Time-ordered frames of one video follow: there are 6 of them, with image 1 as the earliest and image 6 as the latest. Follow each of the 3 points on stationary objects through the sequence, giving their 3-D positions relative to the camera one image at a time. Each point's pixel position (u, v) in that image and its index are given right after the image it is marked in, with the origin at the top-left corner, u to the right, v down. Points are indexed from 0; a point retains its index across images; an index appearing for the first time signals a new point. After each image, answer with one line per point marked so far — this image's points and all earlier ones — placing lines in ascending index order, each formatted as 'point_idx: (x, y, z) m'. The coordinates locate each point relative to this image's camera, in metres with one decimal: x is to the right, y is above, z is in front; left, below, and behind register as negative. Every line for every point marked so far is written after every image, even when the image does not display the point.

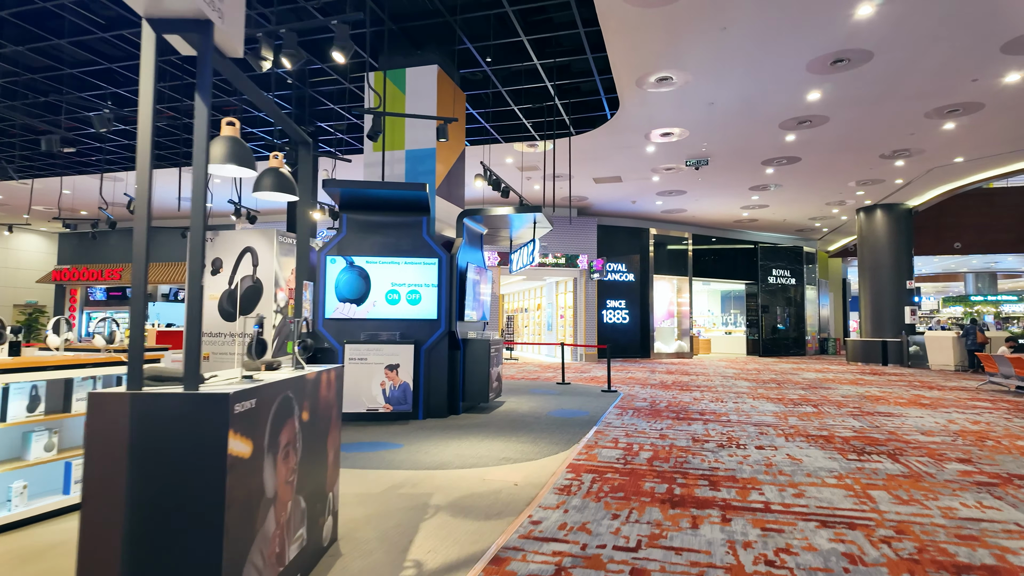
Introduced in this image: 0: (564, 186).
0: (+1.2, +2.2, +12.8) m
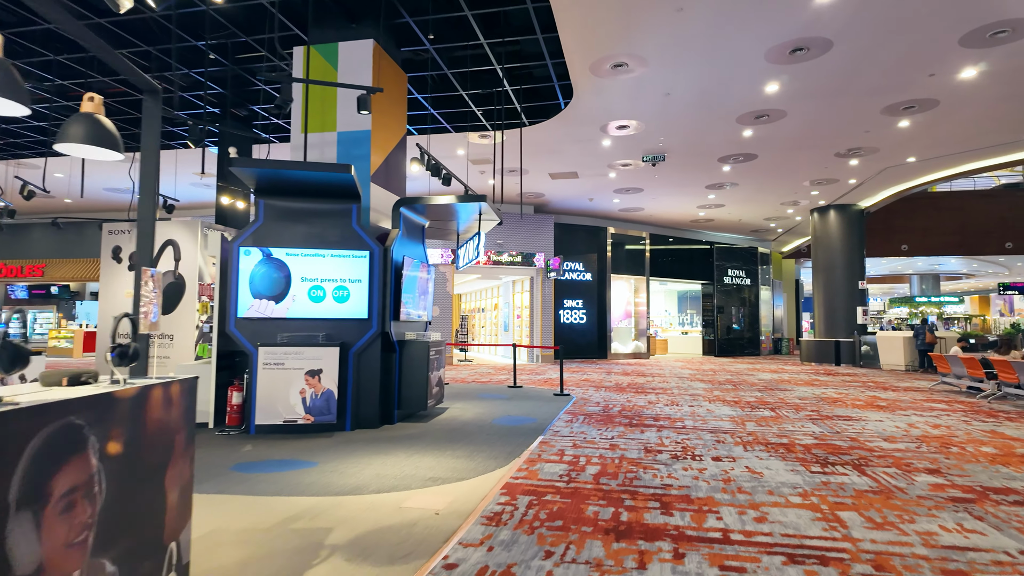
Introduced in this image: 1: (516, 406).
0: (+0.2, +2.3, +12.3) m
1: (0.0, -1.4, +6.9) m
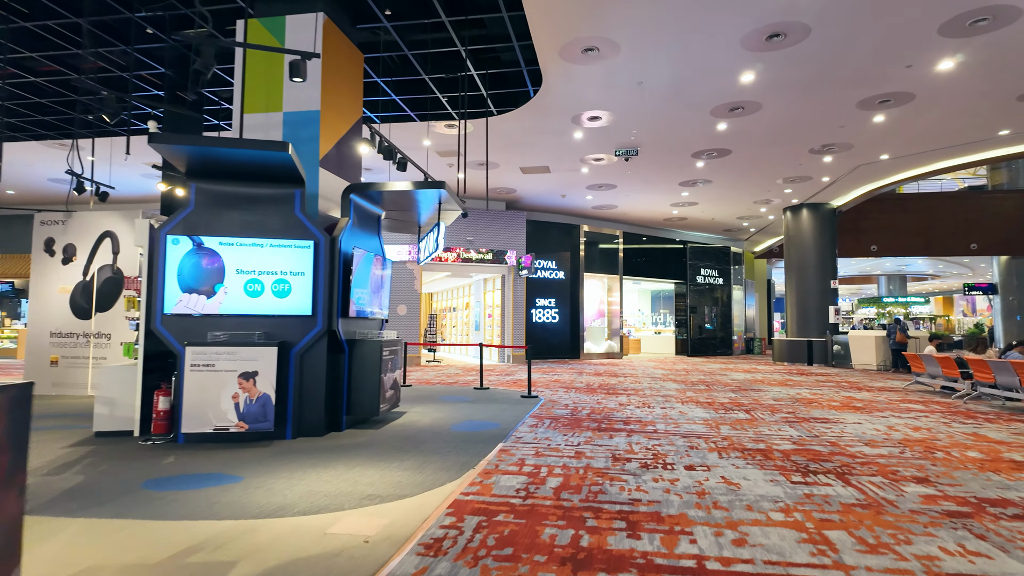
0: (-0.5, +2.3, +11.9) m
1: (-0.4, -1.3, +6.5) m
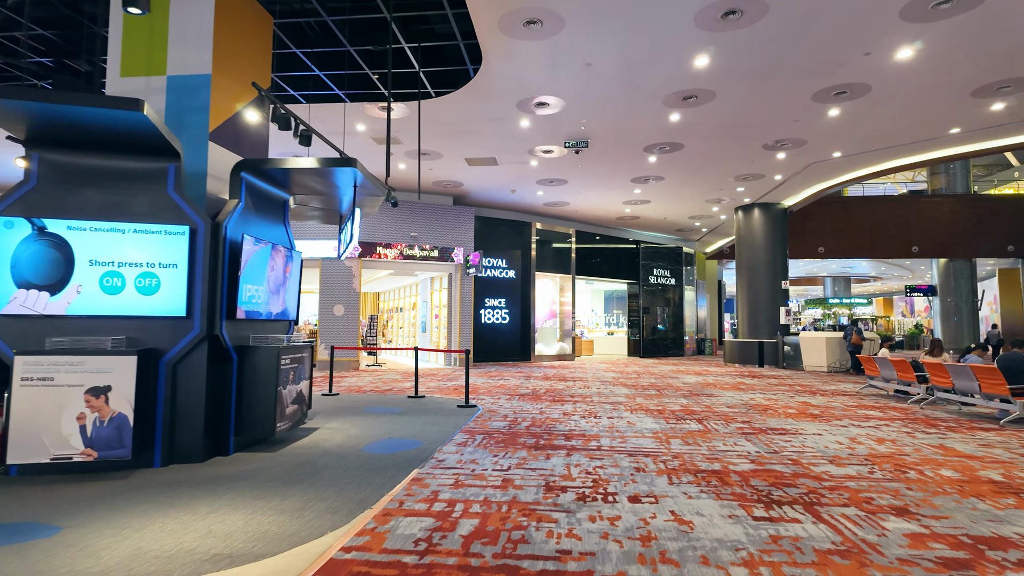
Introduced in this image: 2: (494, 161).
0: (-1.5, +2.3, +11.1) m
1: (-1.0, -1.3, +5.7) m
2: (-0.3, +2.4, +10.9) m
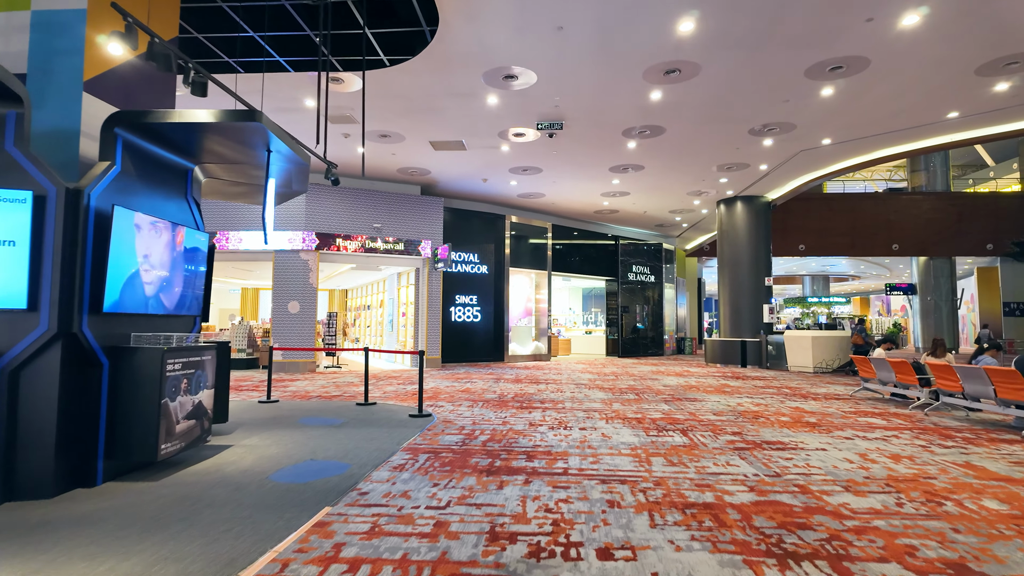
0: (-2.1, +2.4, +10.3) m
1: (-1.4, -1.2, +4.9) m
2: (-0.9, +2.5, +10.1) m
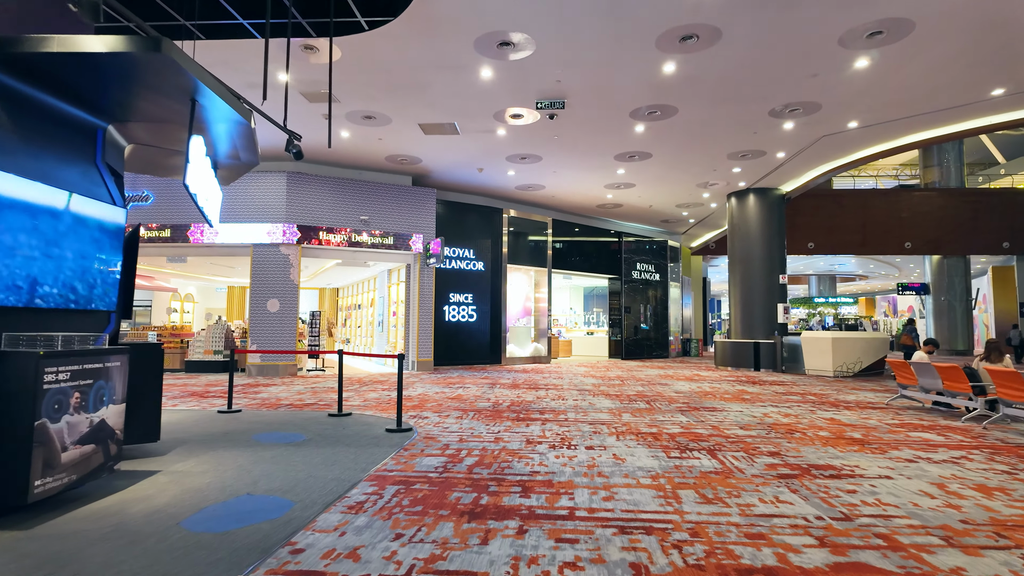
0: (-2.1, +2.5, +9.4) m
1: (-1.5, -1.2, +4.0) m
2: (-0.9, +2.5, +9.2) m
